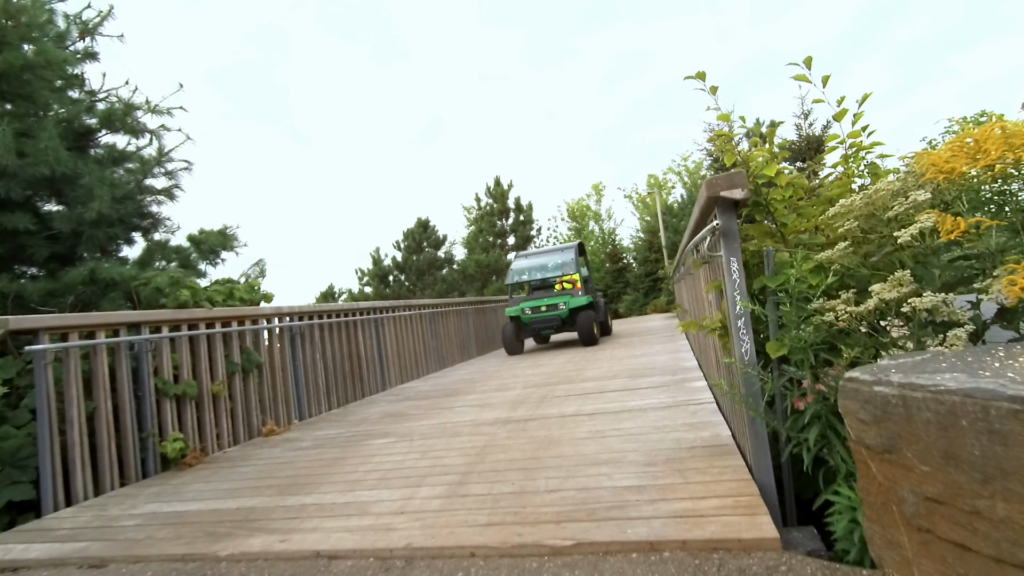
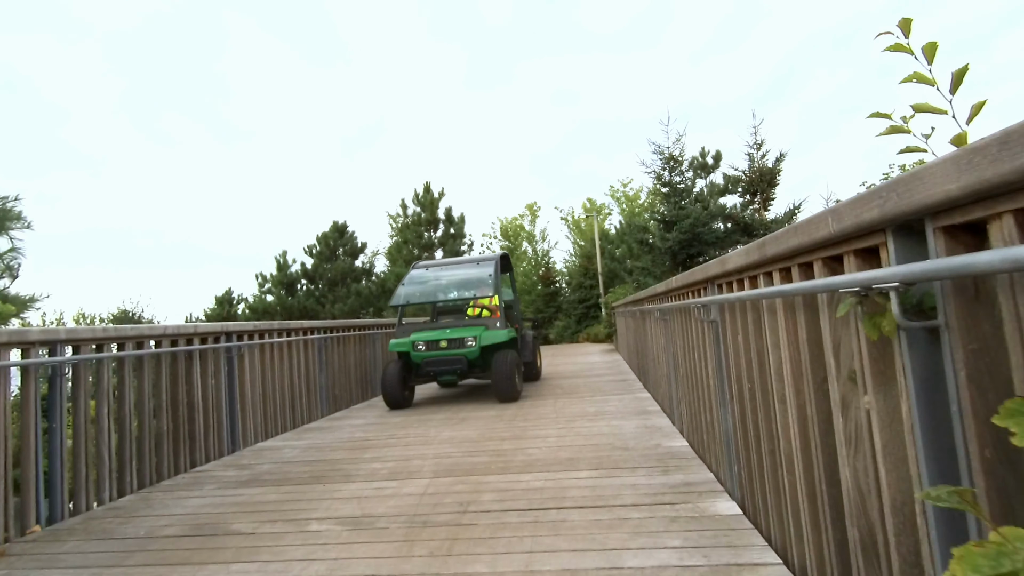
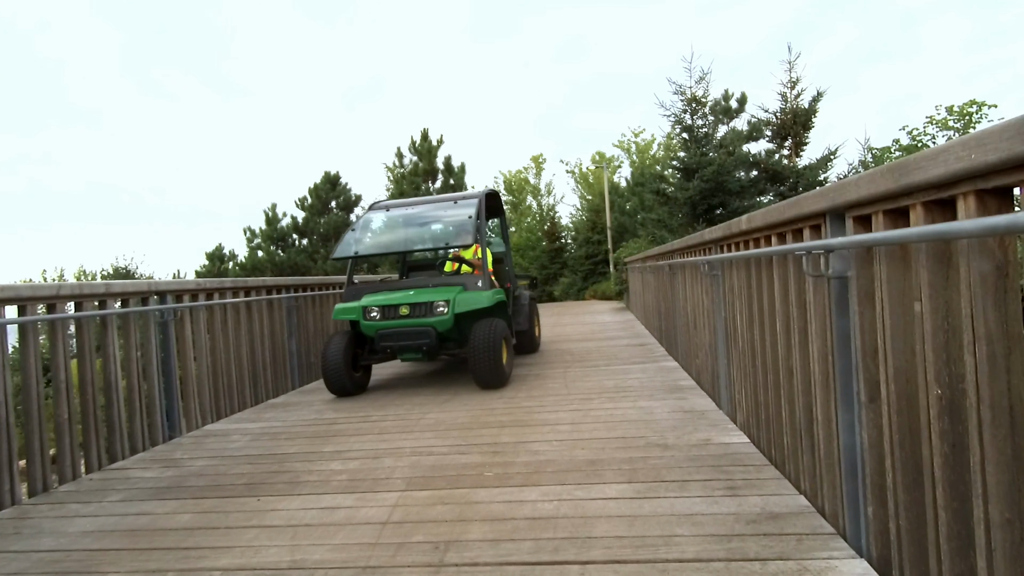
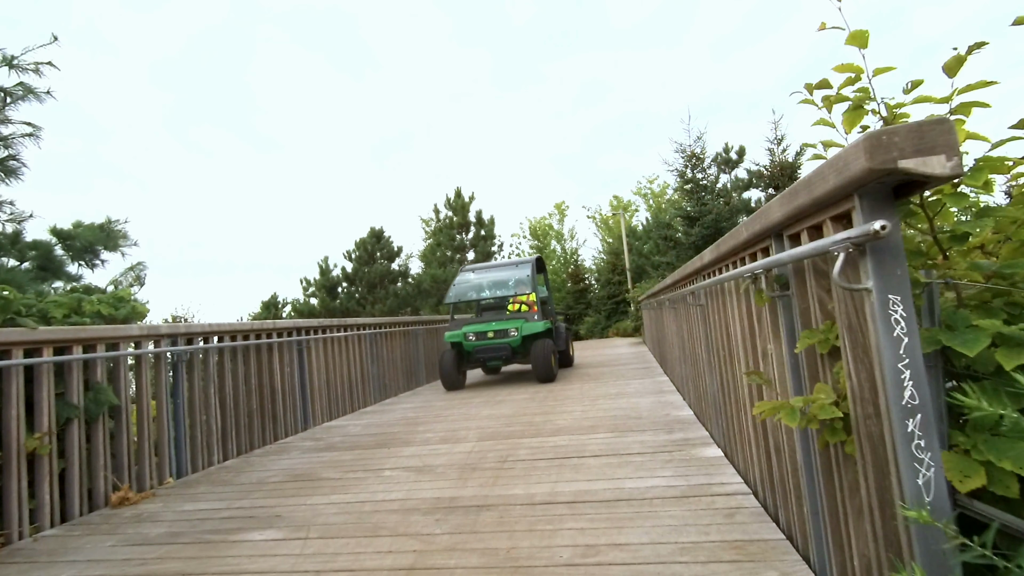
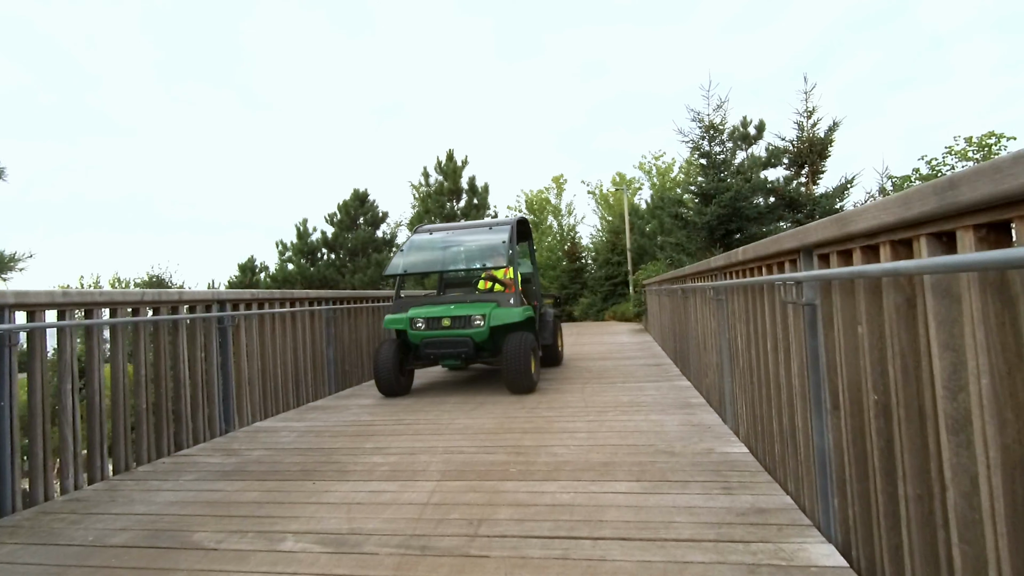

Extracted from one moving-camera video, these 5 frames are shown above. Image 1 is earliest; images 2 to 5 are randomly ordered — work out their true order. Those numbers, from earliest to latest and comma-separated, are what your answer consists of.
4, 2, 5, 3
